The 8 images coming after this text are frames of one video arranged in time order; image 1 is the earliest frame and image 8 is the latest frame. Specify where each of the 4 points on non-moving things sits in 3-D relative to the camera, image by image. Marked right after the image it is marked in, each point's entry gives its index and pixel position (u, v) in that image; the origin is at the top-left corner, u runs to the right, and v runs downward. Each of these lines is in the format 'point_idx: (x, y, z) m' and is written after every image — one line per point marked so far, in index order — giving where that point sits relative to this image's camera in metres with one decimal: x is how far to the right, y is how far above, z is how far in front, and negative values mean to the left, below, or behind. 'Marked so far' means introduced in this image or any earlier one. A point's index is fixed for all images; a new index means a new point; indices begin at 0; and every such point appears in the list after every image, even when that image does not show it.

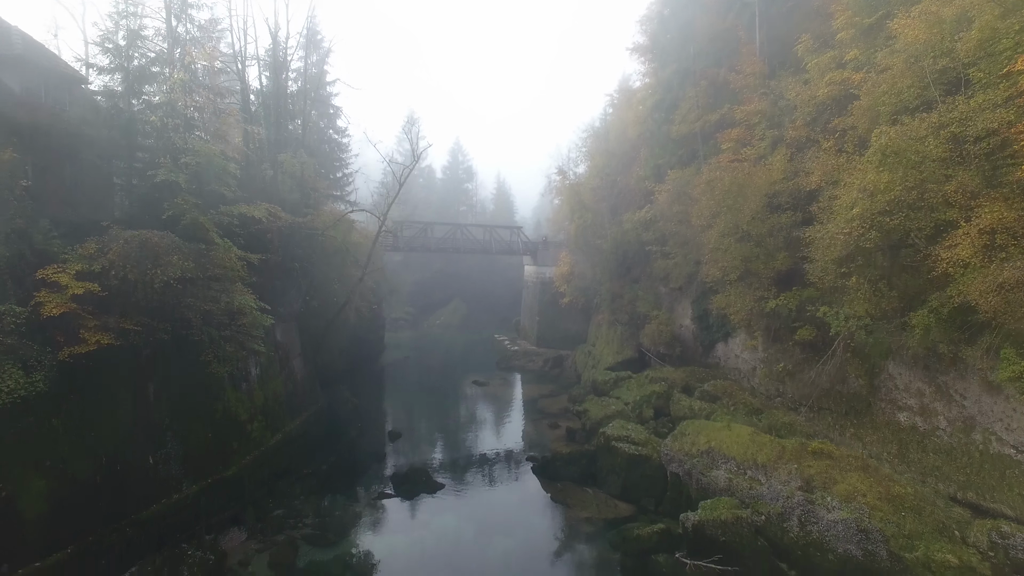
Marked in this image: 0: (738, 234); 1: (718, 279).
0: (+5.8, +1.4, +17.8) m
1: (+6.0, +0.2, +19.8) m
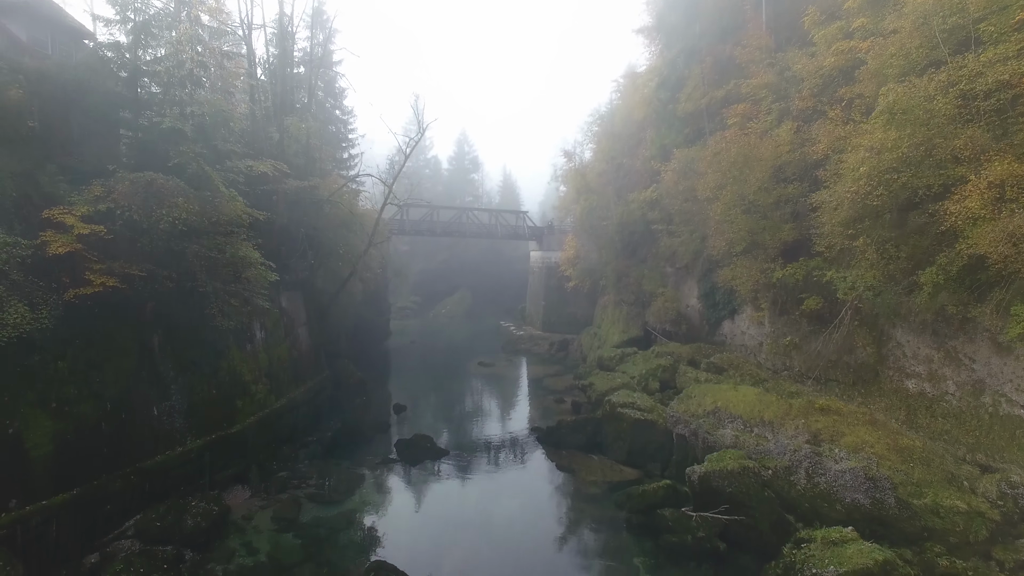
0: (+6.0, +2.1, +17.7) m
1: (+6.1, +1.0, +19.7) m
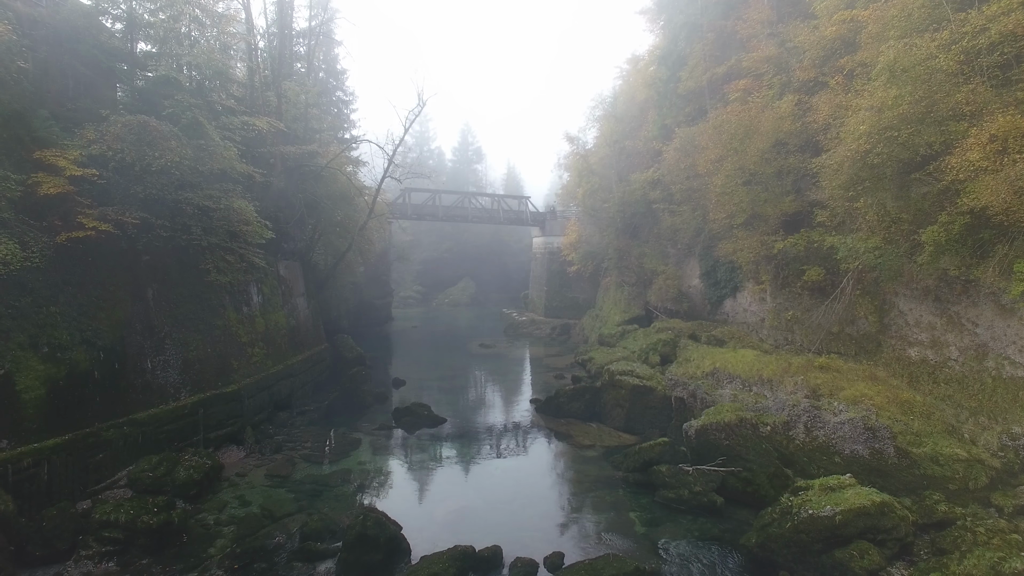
0: (+6.0, +2.8, +17.6) m
1: (+6.1, +1.7, +19.5) m
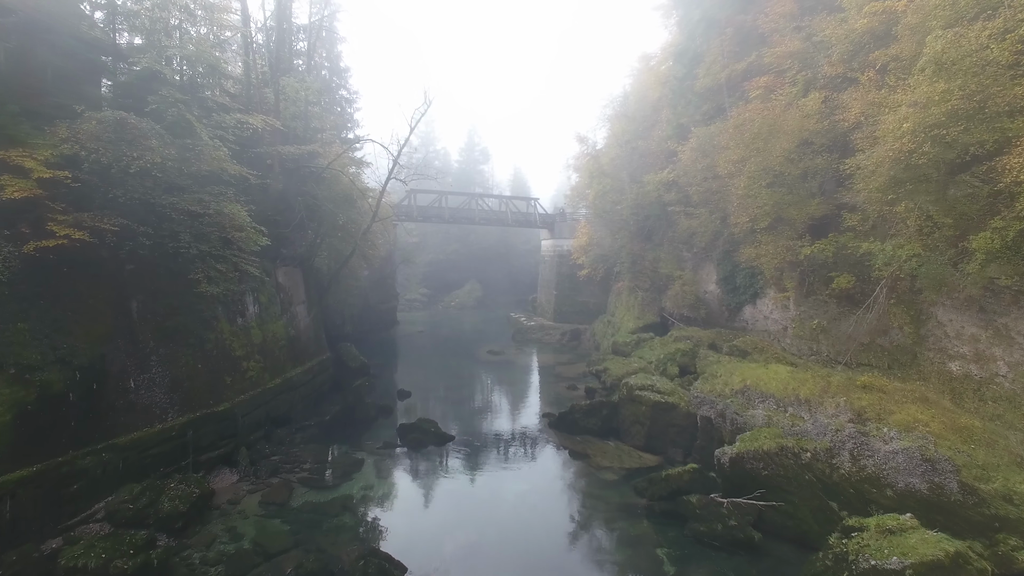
0: (+6.3, +2.6, +16.6) m
1: (+6.4, +1.5, +18.6) m
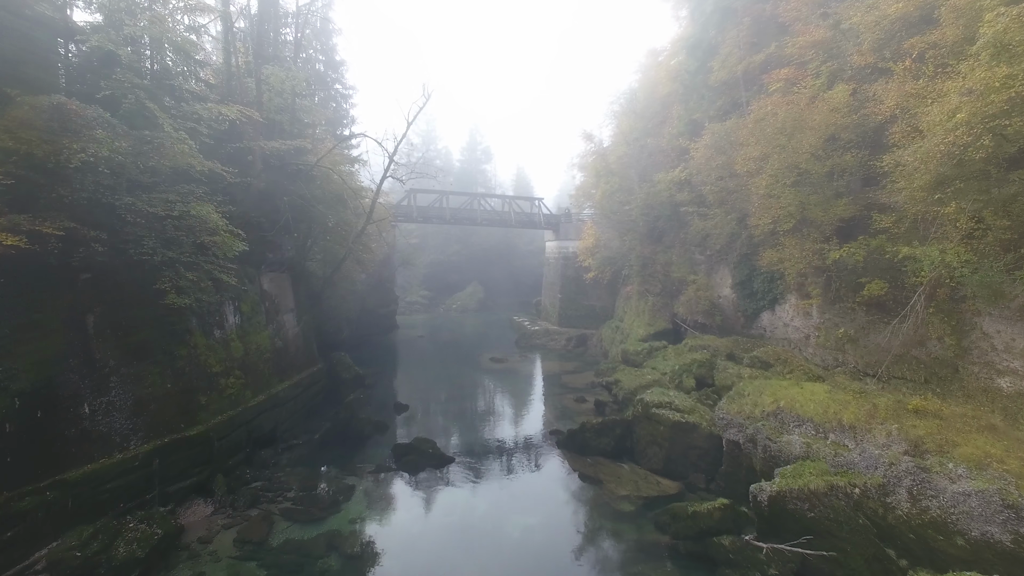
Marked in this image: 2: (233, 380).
0: (+6.4, +2.5, +15.5) m
1: (+6.5, +1.3, +17.4) m
2: (-4.7, -1.6, +11.6) m
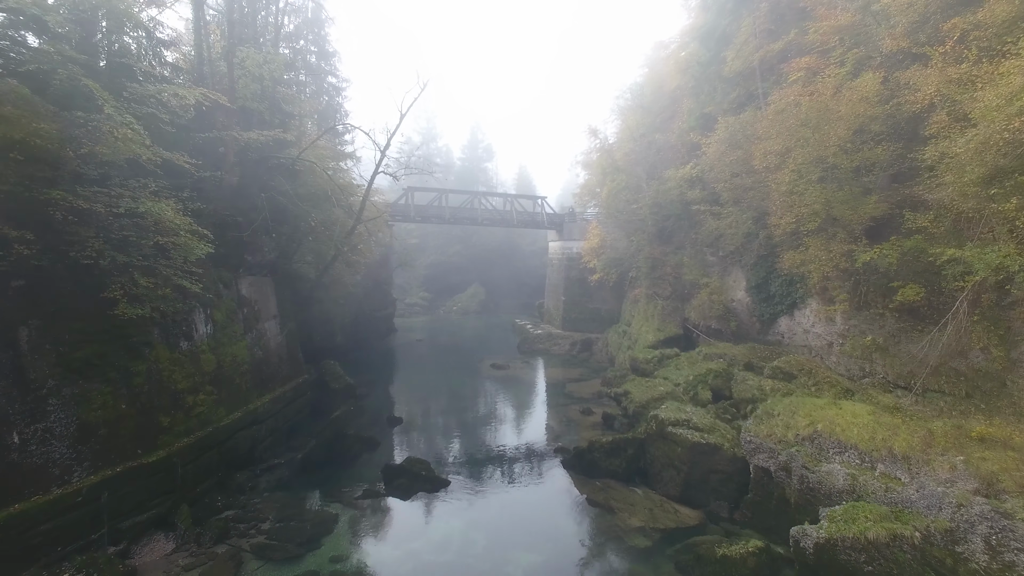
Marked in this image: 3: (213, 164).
0: (+6.4, +2.4, +14.3) m
1: (+6.6, +1.2, +16.2) m
2: (-4.7, -1.7, +10.4) m
3: (-4.8, +2.0, +11.0) m
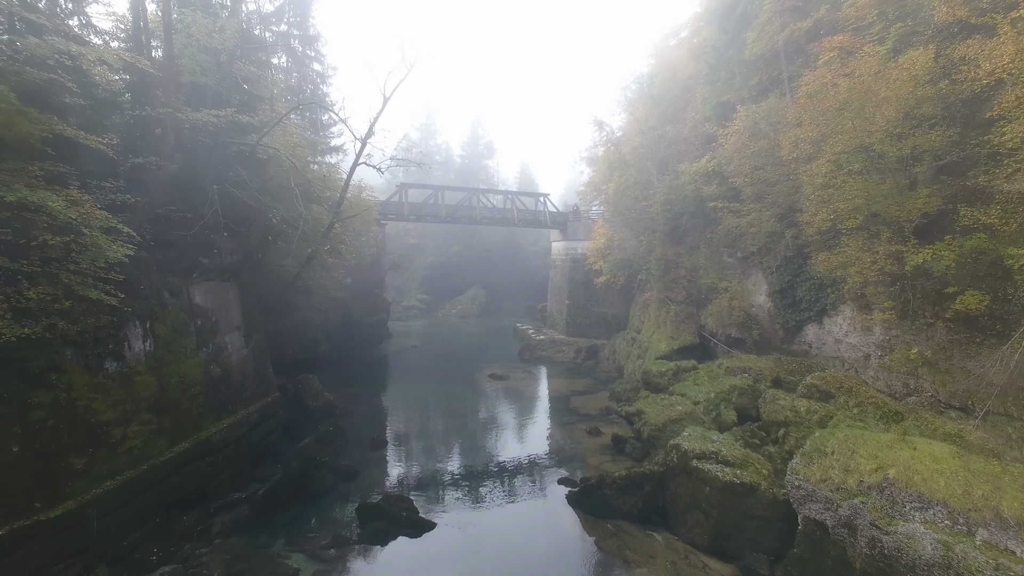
0: (+6.3, +2.3, +12.5) m
1: (+6.5, +1.1, +14.4) m
2: (-4.8, -1.8, +8.7) m
3: (-4.8, +1.9, +9.2) m
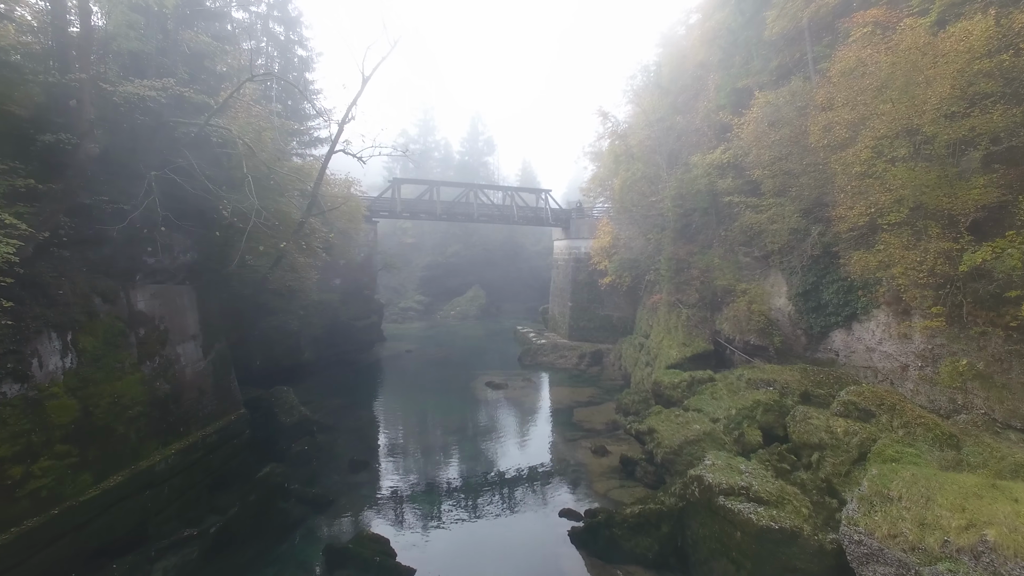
0: (+6.3, +2.2, +10.9) m
1: (+6.5, +1.1, +12.9) m
2: (-4.8, -1.8, +7.2) m
3: (-4.9, +1.8, +7.7) m
